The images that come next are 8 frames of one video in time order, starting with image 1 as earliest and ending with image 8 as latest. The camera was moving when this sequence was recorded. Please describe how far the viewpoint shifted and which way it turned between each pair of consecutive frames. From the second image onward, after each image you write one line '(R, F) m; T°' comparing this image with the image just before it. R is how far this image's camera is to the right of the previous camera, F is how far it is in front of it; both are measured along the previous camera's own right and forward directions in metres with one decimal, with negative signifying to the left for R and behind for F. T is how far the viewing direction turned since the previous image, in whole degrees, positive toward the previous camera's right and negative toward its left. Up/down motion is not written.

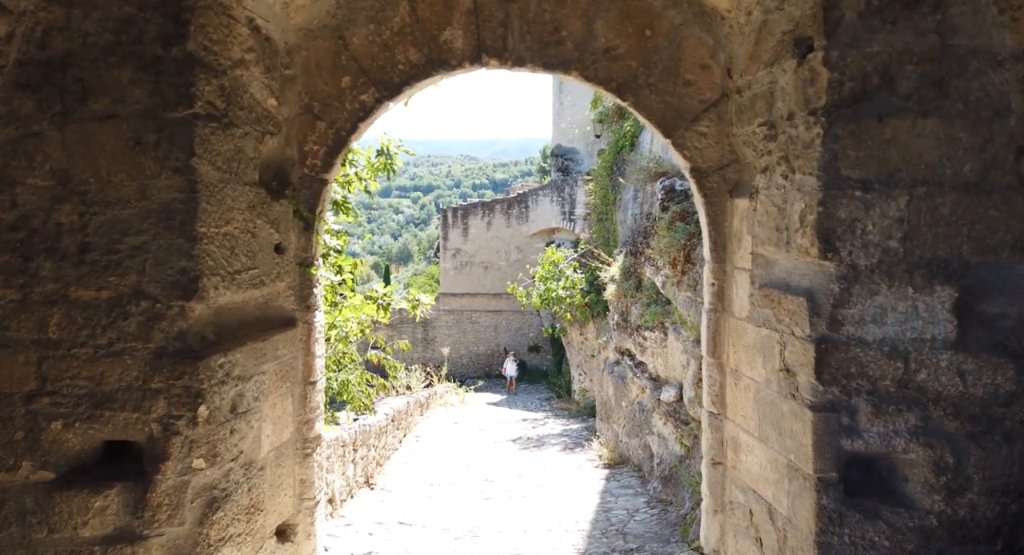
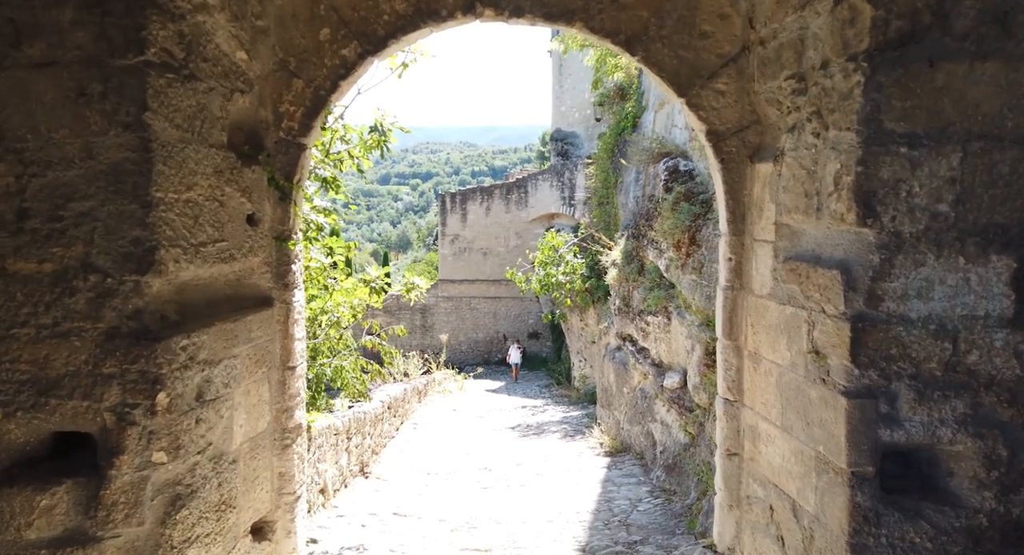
(0.0, +0.2) m; 0°
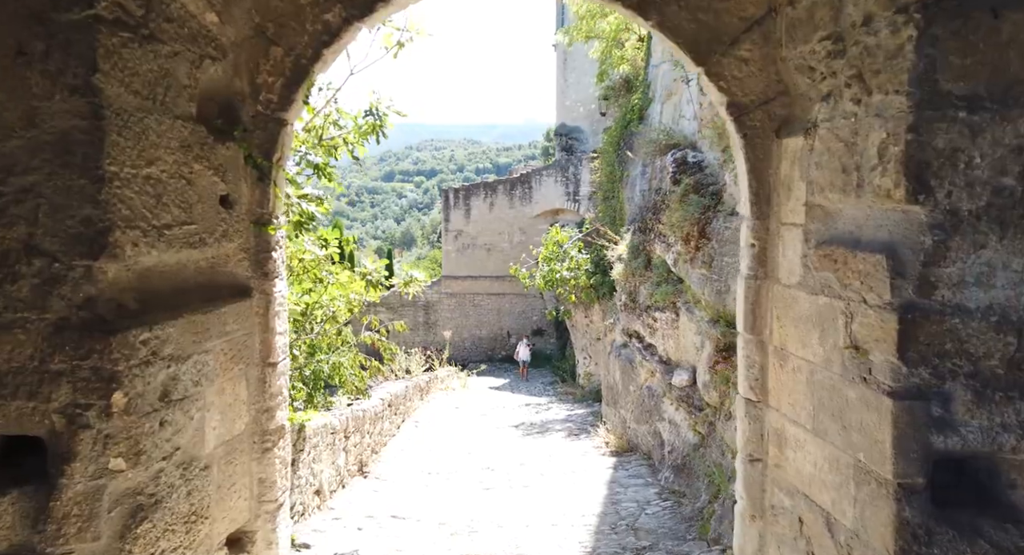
(0.0, +0.2) m; 0°
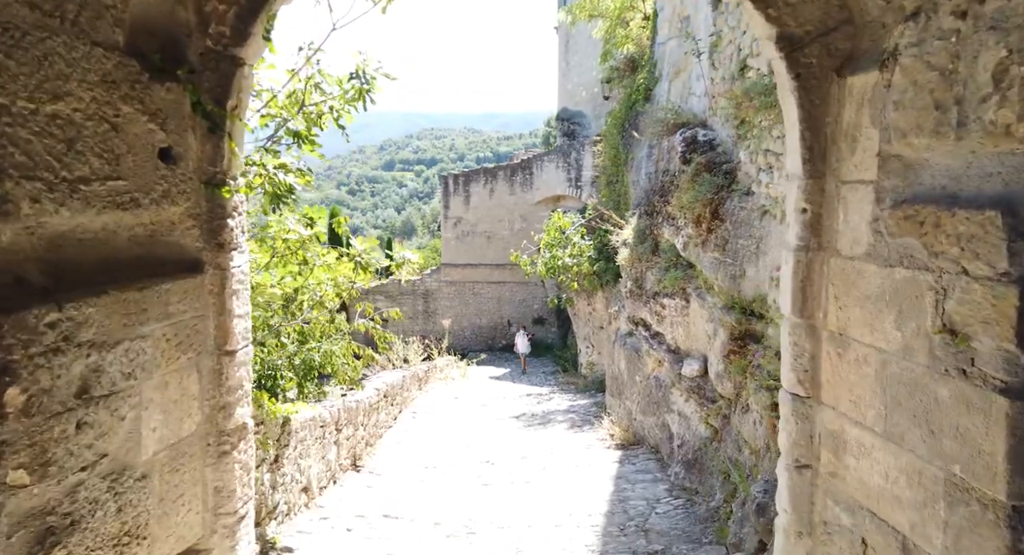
(0.0, +0.3) m; 0°
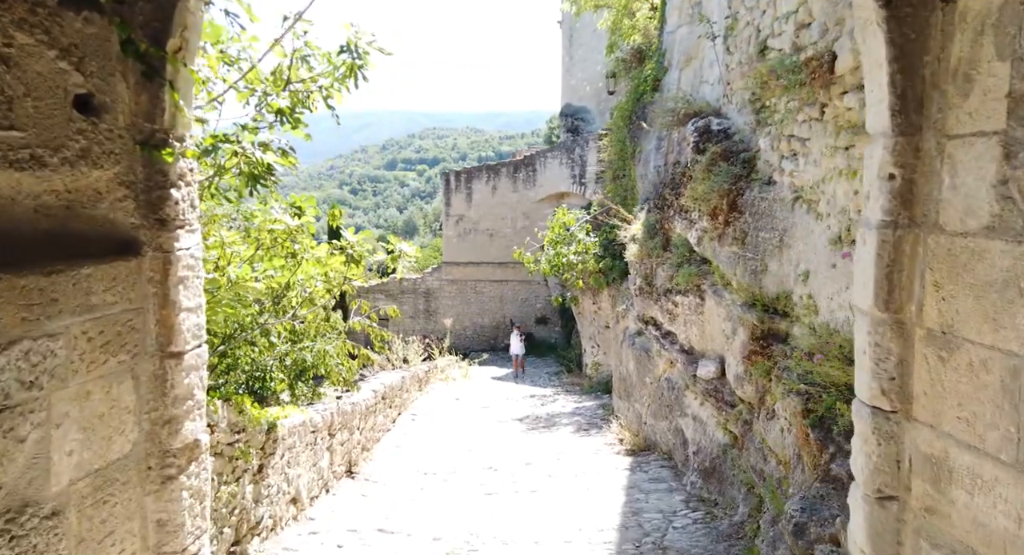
(0.0, +0.3) m; 0°
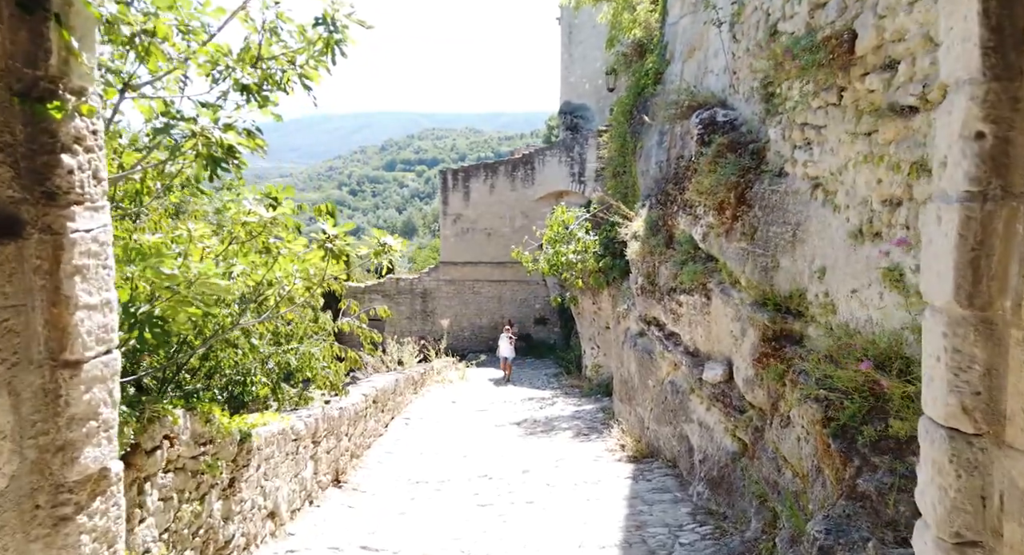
(0.0, +0.3) m; 0°
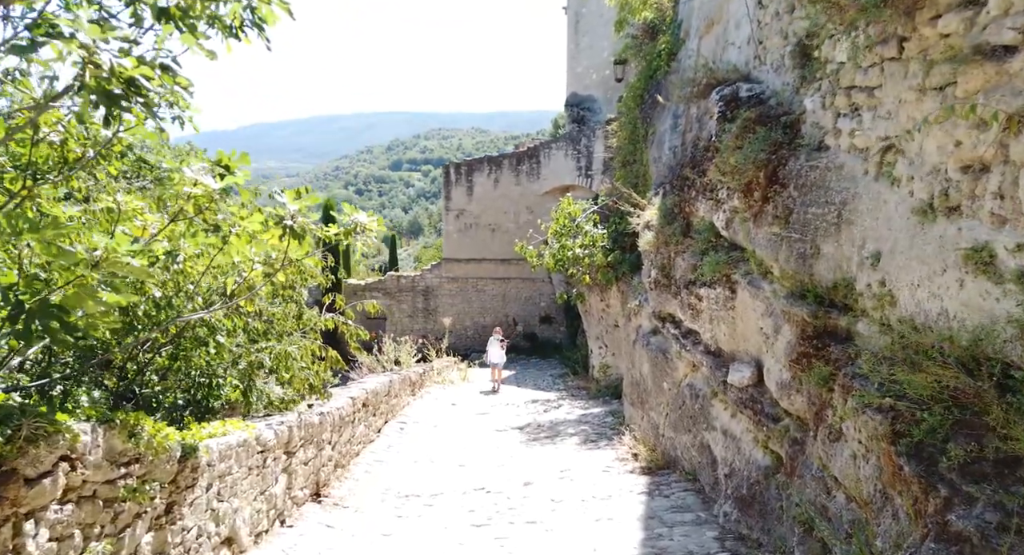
(0.0, +0.6) m; -1°
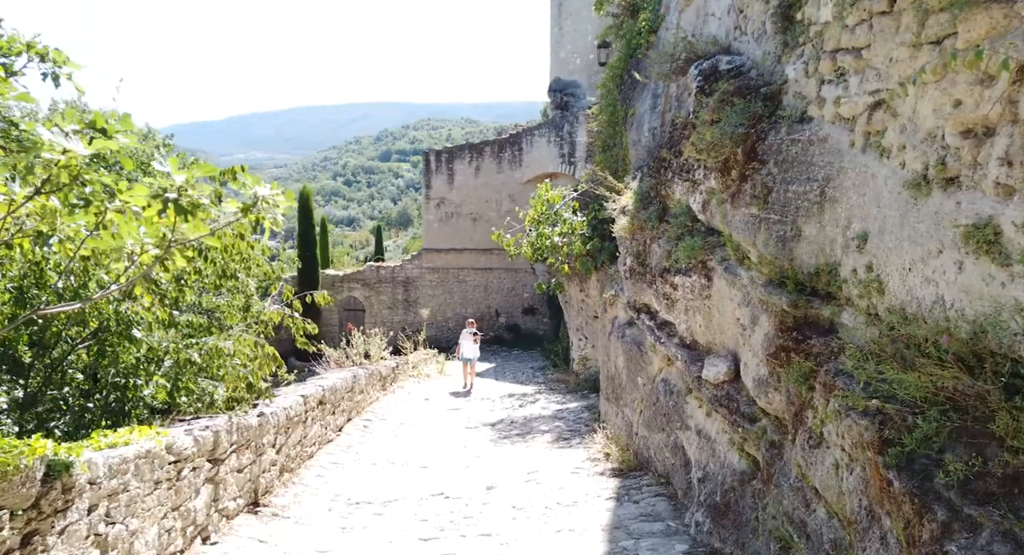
(+0.2, +0.4) m; +1°
